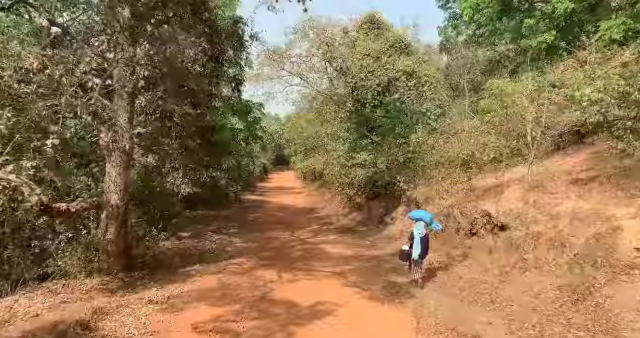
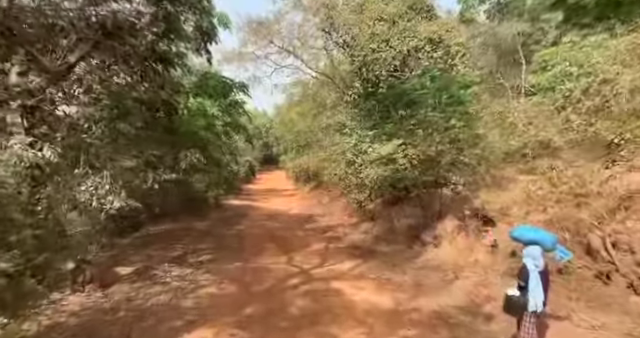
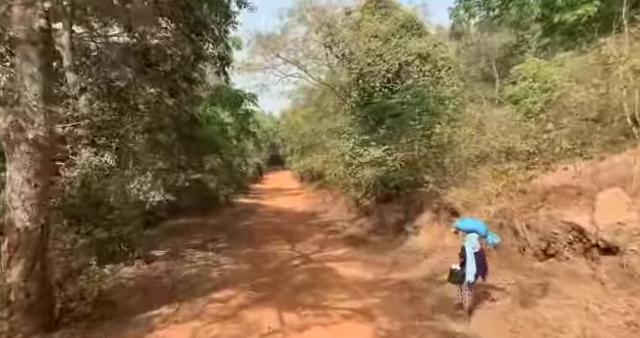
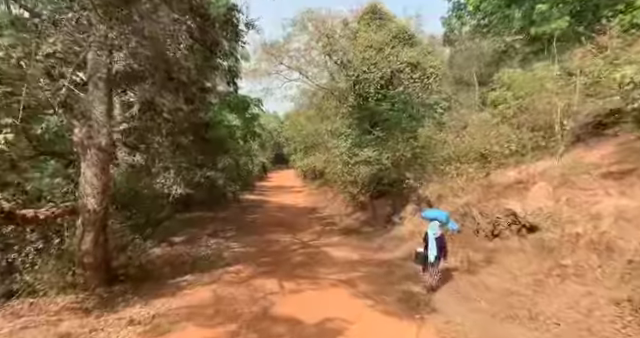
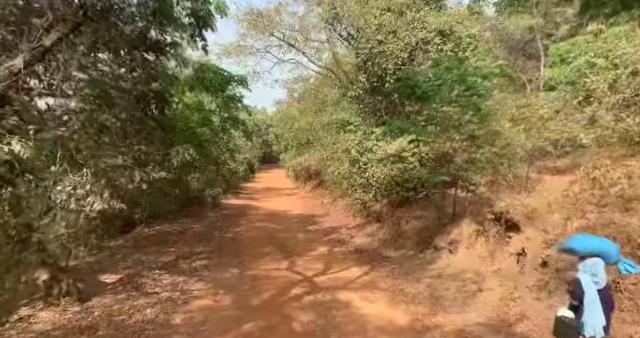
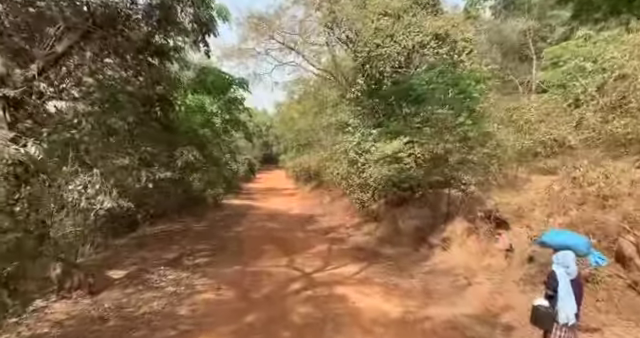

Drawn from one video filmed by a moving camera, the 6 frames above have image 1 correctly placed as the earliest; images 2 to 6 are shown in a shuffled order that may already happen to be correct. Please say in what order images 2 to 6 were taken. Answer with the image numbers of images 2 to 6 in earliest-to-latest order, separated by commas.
4, 3, 2, 6, 5
